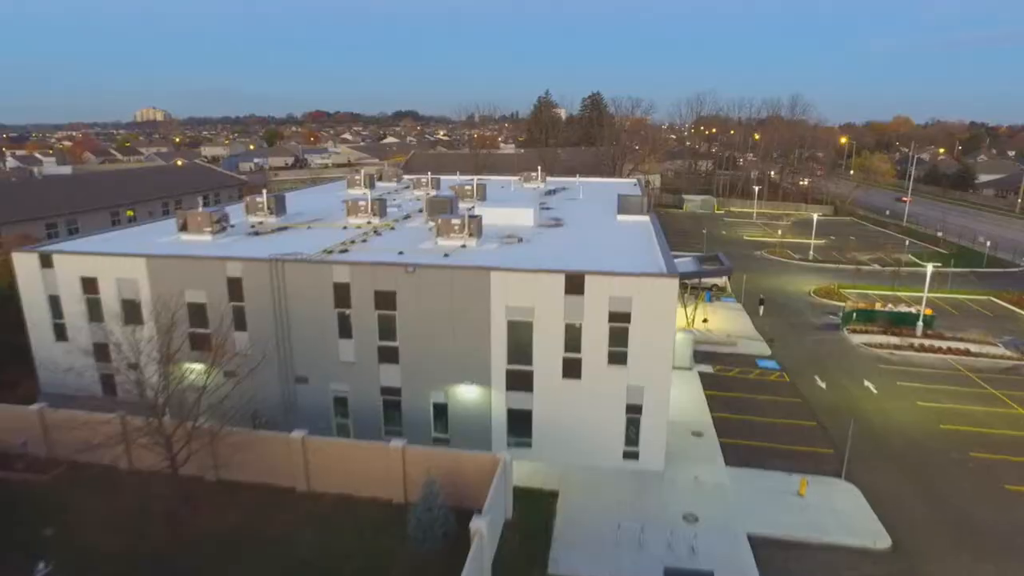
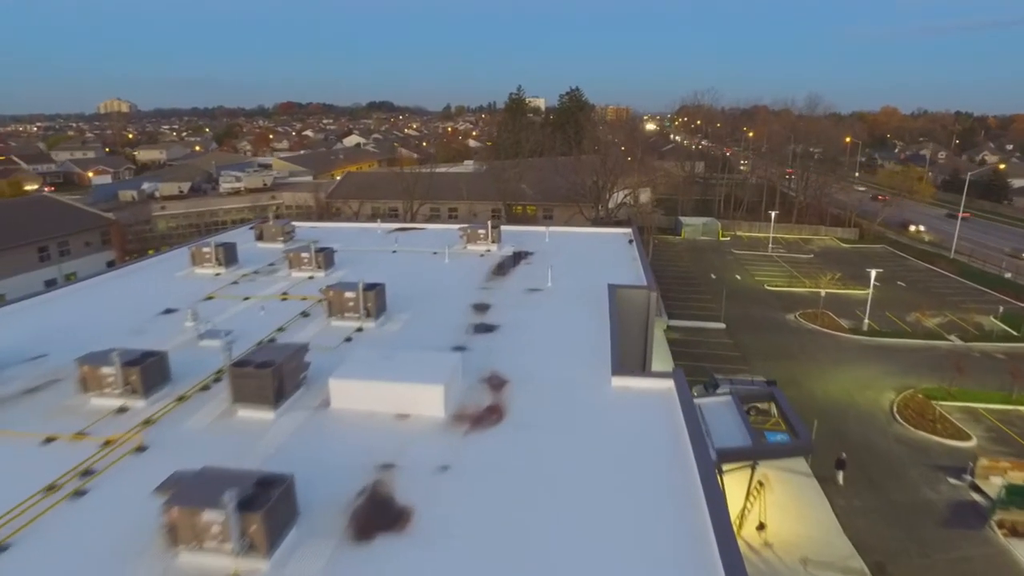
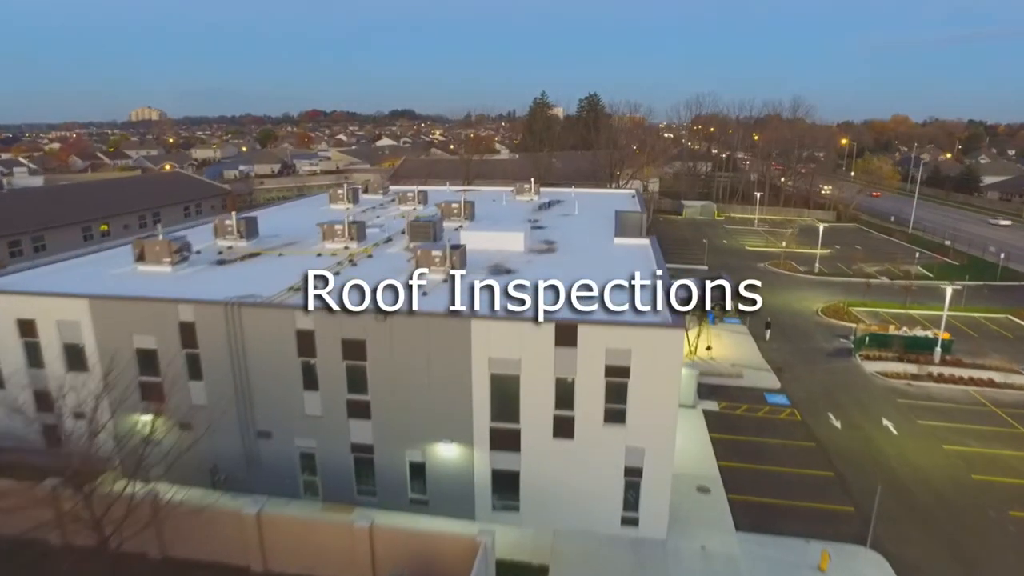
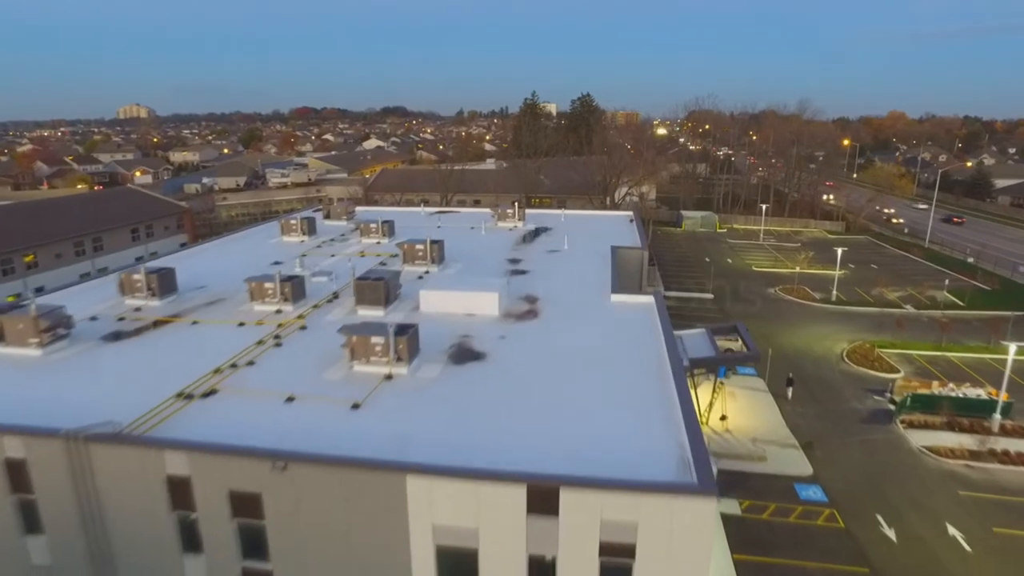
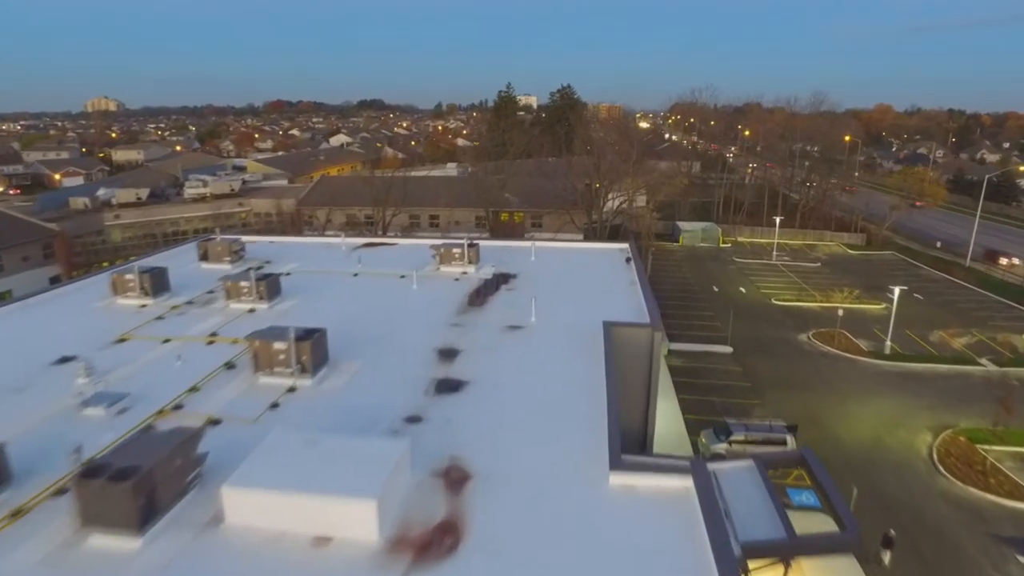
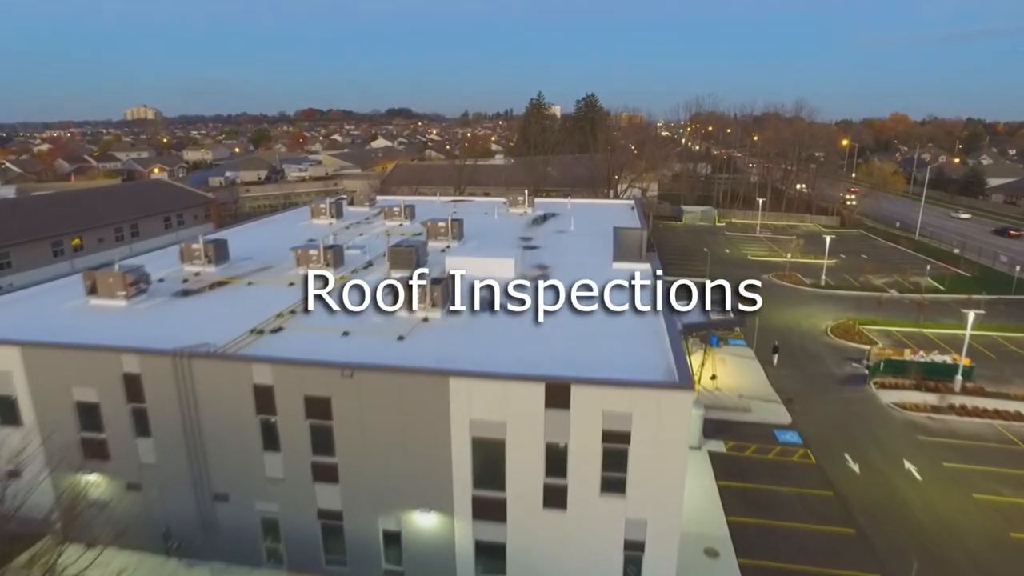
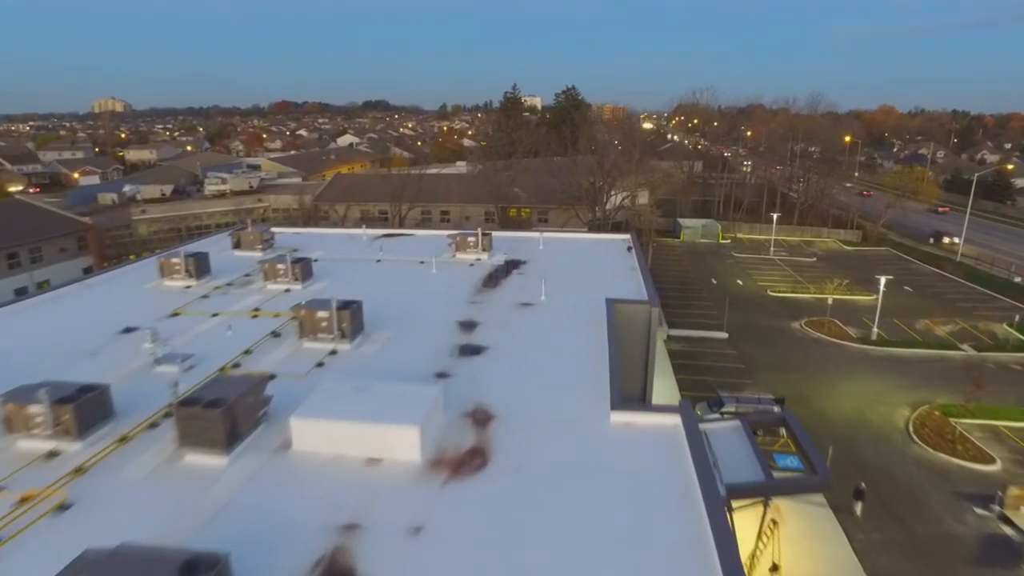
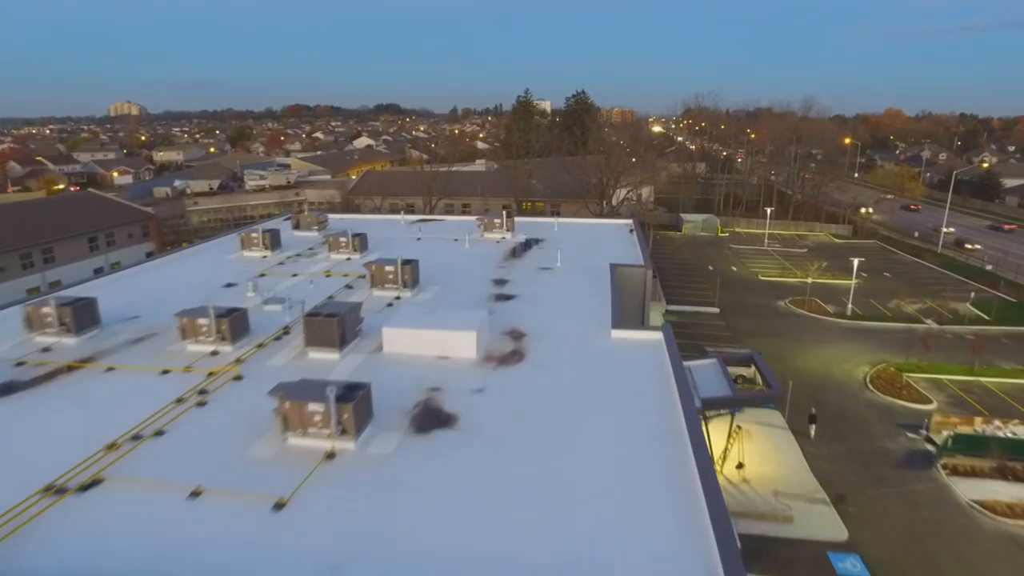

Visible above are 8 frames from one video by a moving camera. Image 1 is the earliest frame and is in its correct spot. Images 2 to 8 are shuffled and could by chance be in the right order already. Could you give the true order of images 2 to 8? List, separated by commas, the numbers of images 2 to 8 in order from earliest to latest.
3, 6, 4, 8, 2, 7, 5
